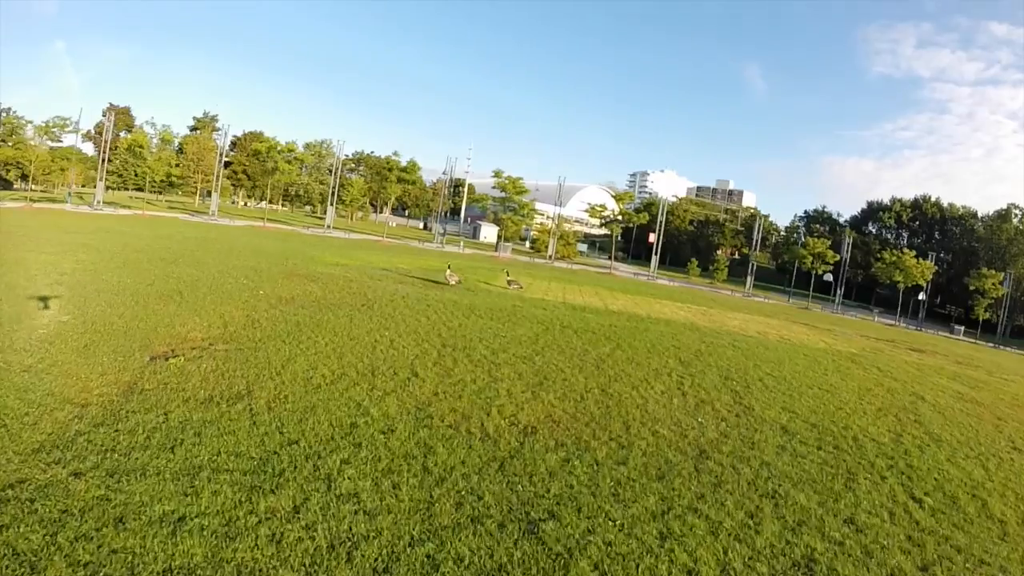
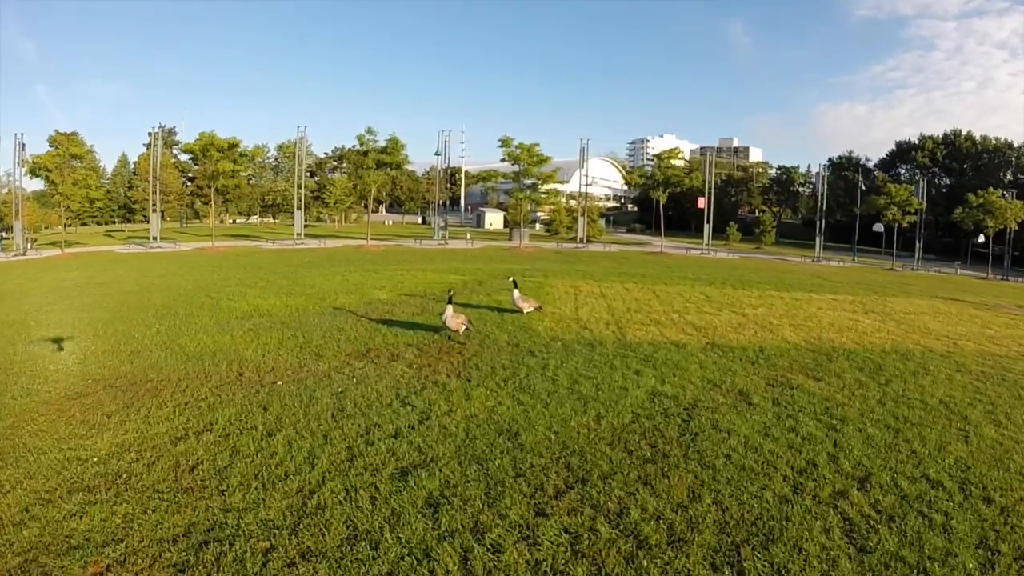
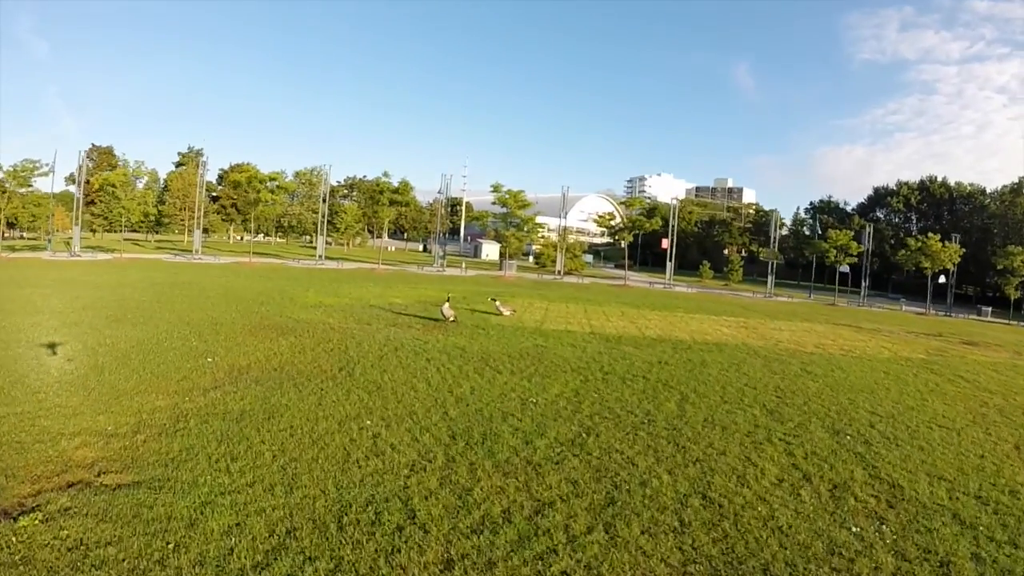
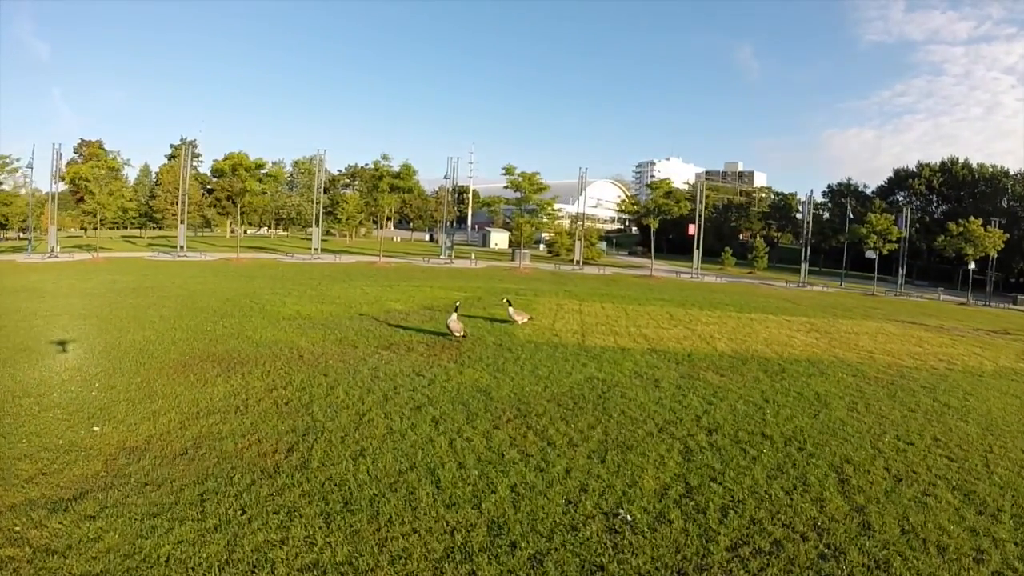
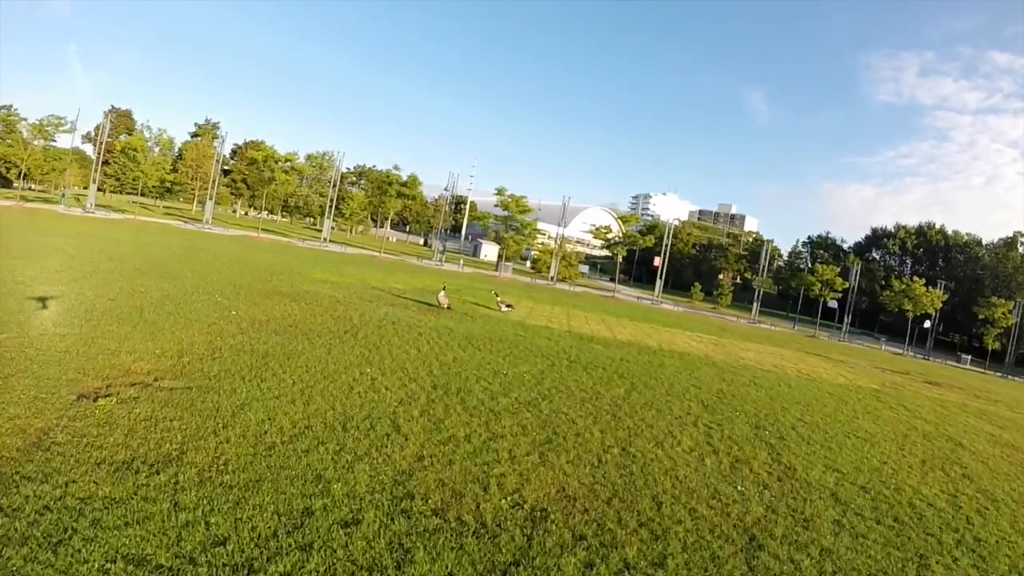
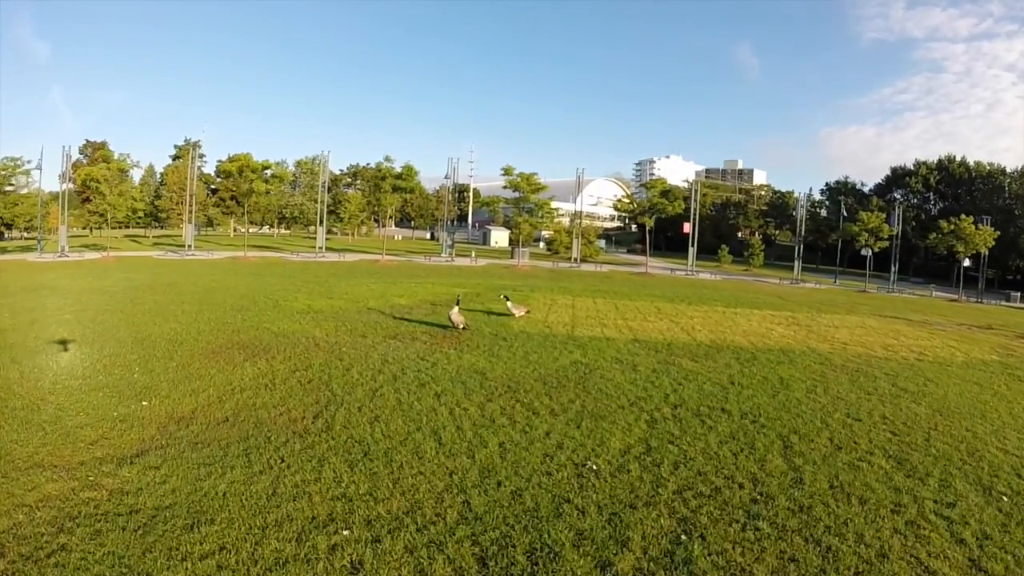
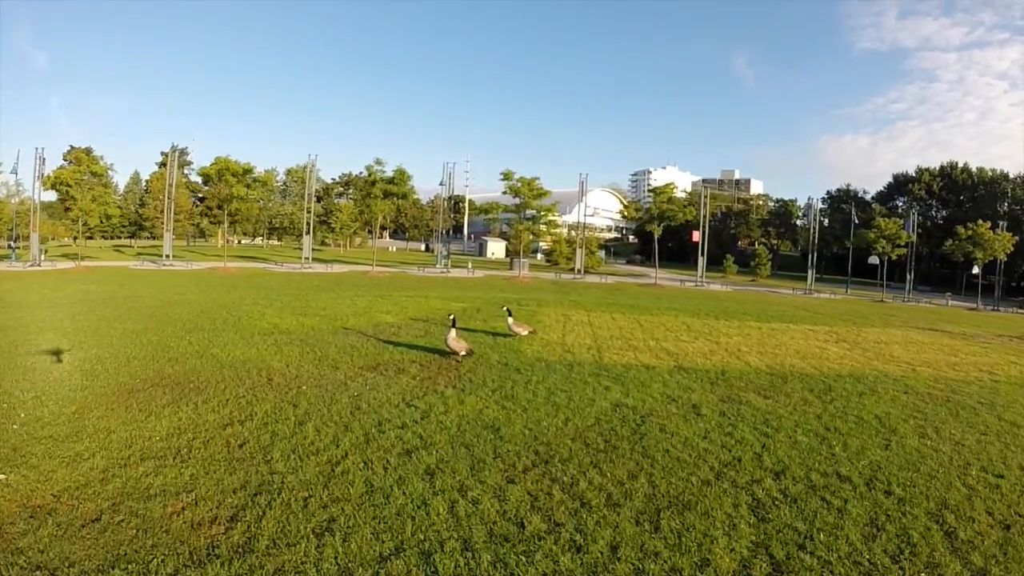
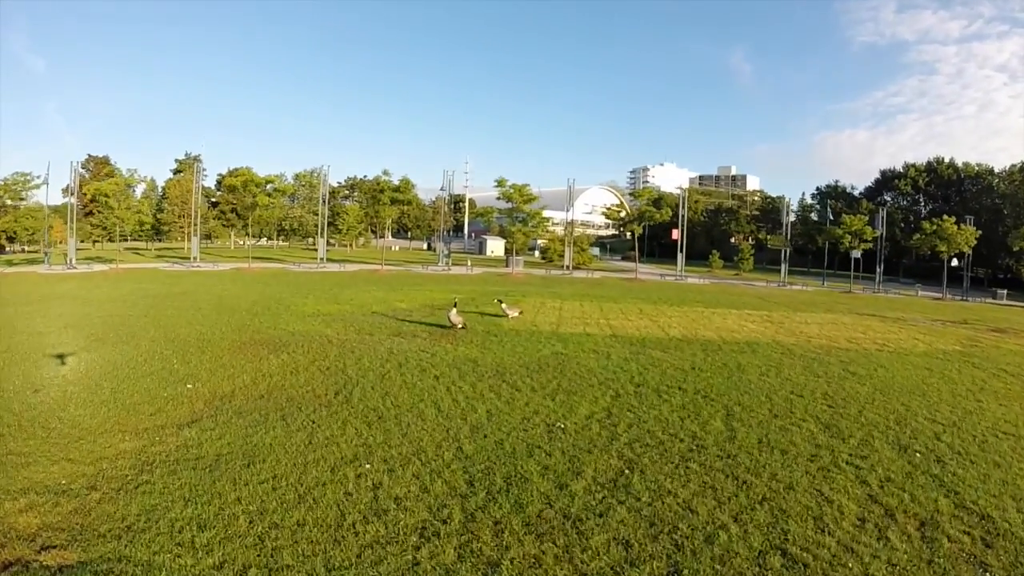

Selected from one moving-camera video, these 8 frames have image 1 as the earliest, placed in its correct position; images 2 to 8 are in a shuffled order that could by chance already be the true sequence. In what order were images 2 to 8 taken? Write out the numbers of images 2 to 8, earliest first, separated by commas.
5, 3, 8, 6, 4, 7, 2
